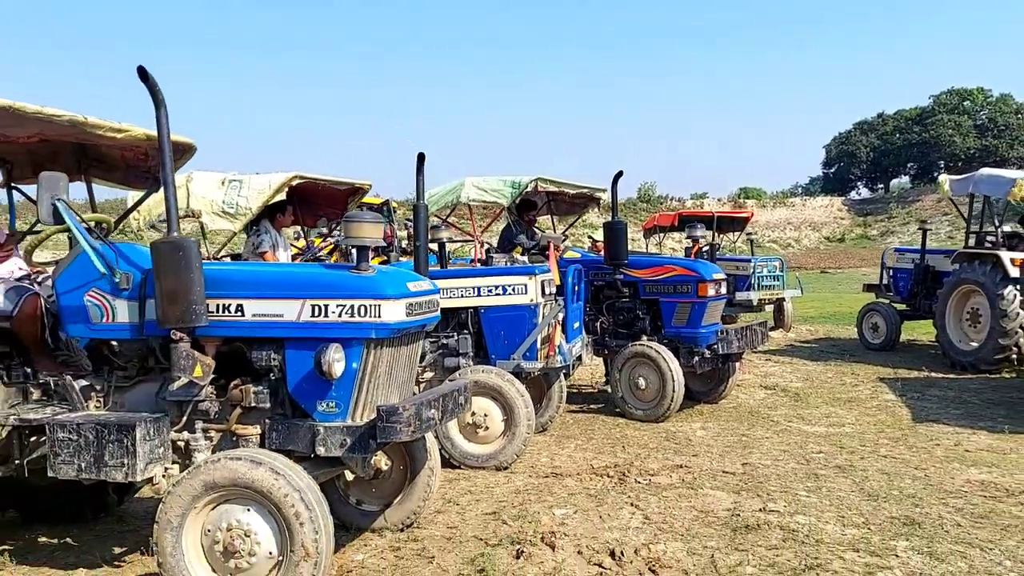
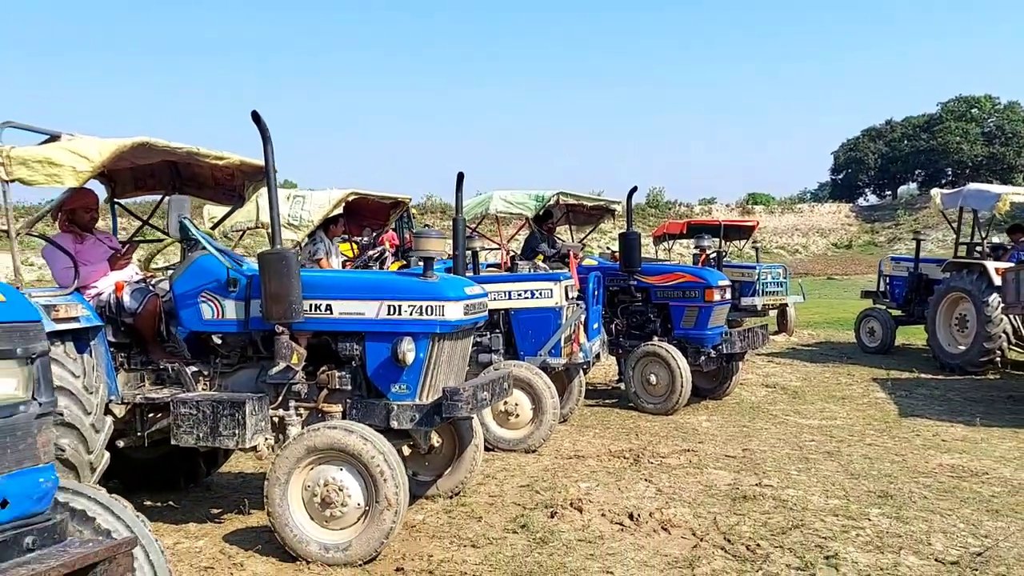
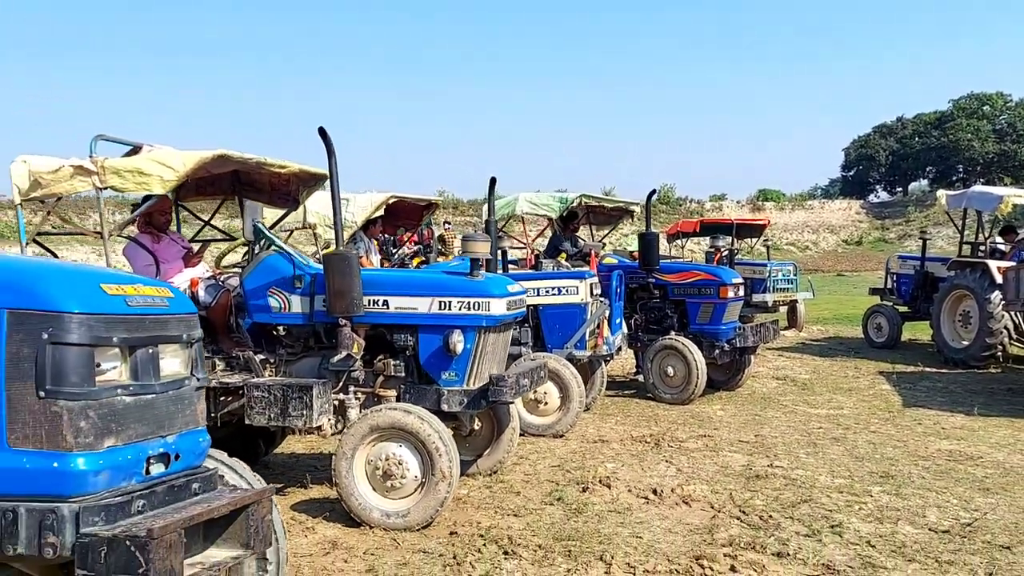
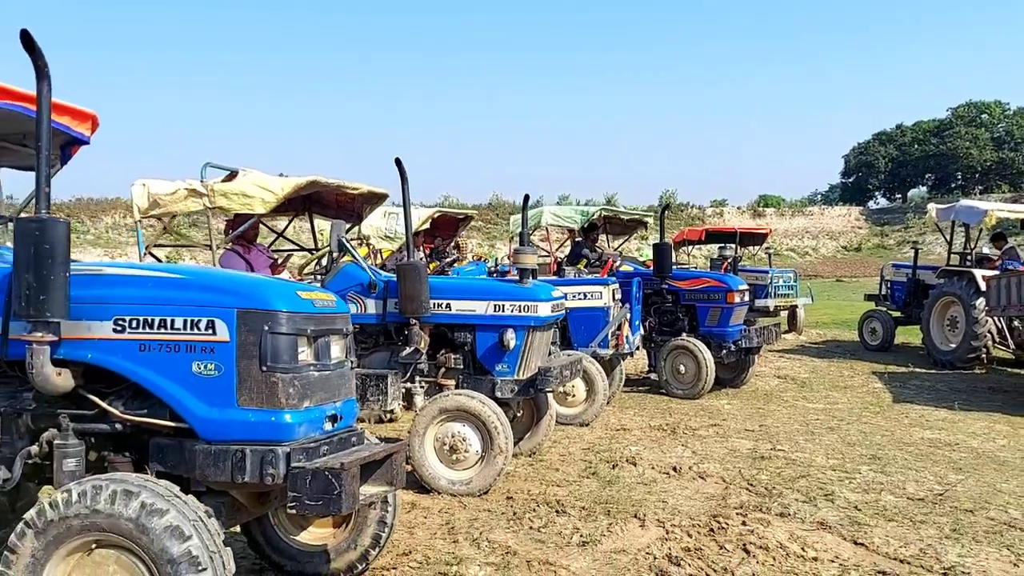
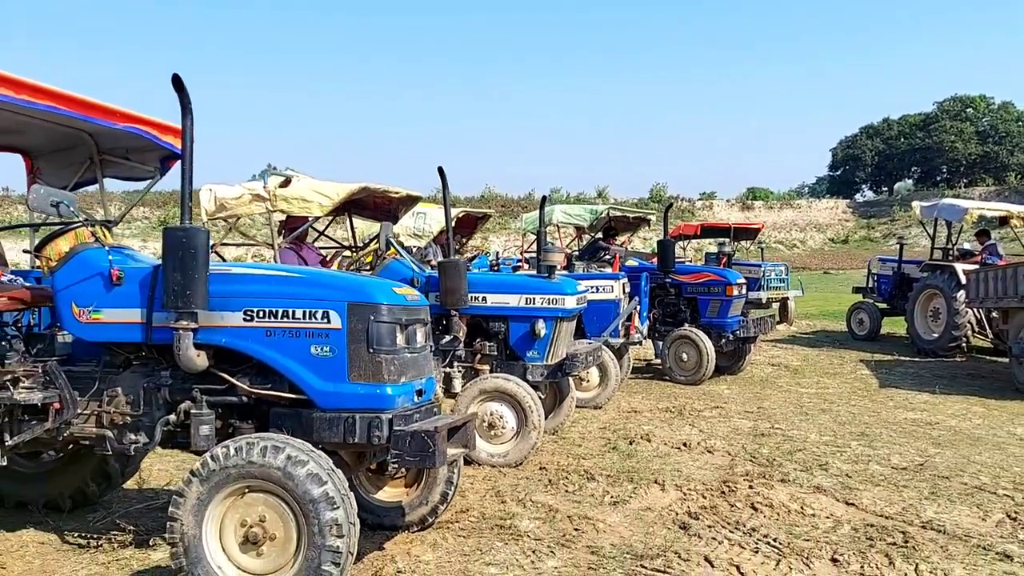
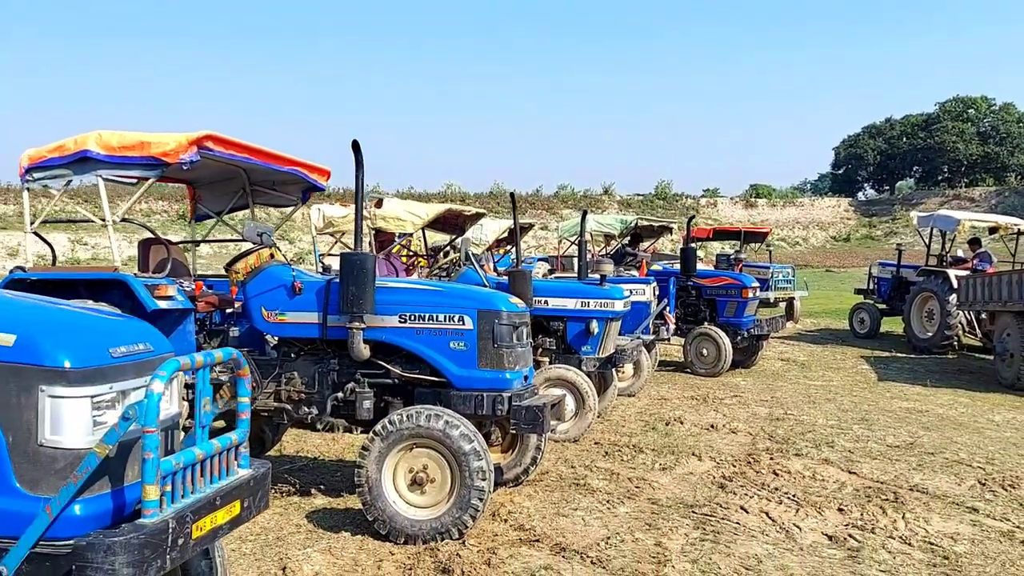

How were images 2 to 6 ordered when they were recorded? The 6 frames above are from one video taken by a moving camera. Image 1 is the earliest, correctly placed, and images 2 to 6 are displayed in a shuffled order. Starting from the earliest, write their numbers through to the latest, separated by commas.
2, 3, 4, 5, 6
